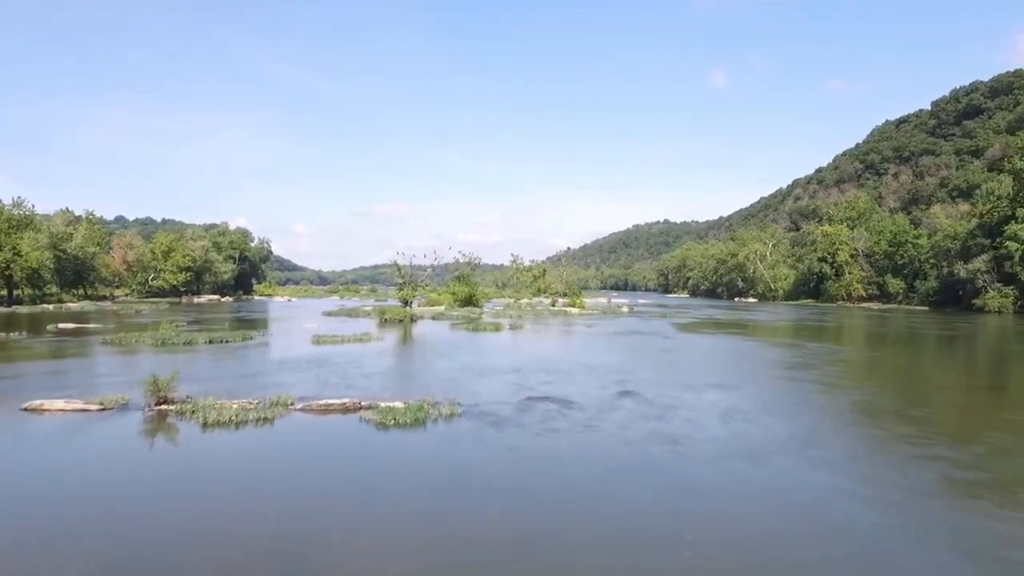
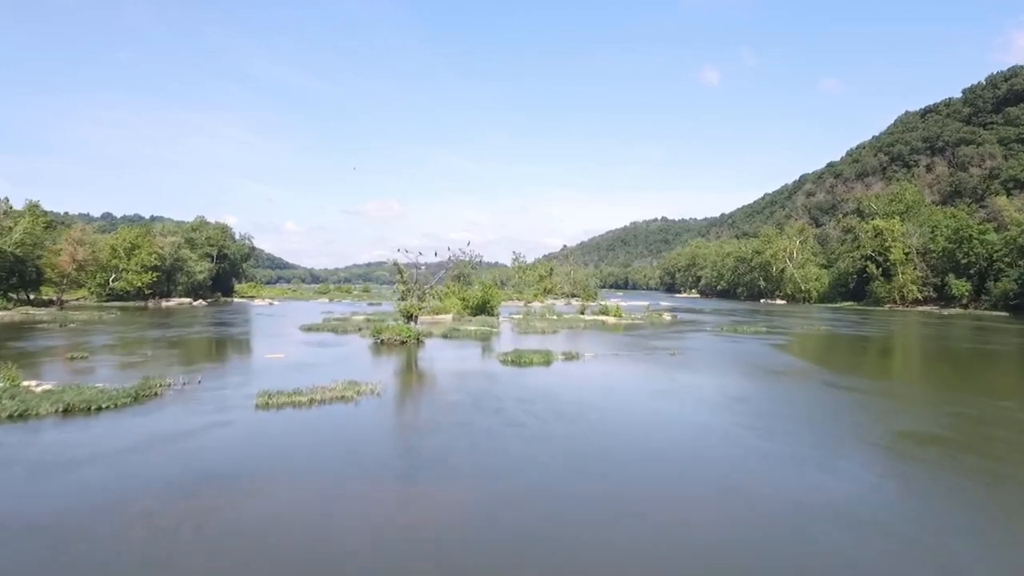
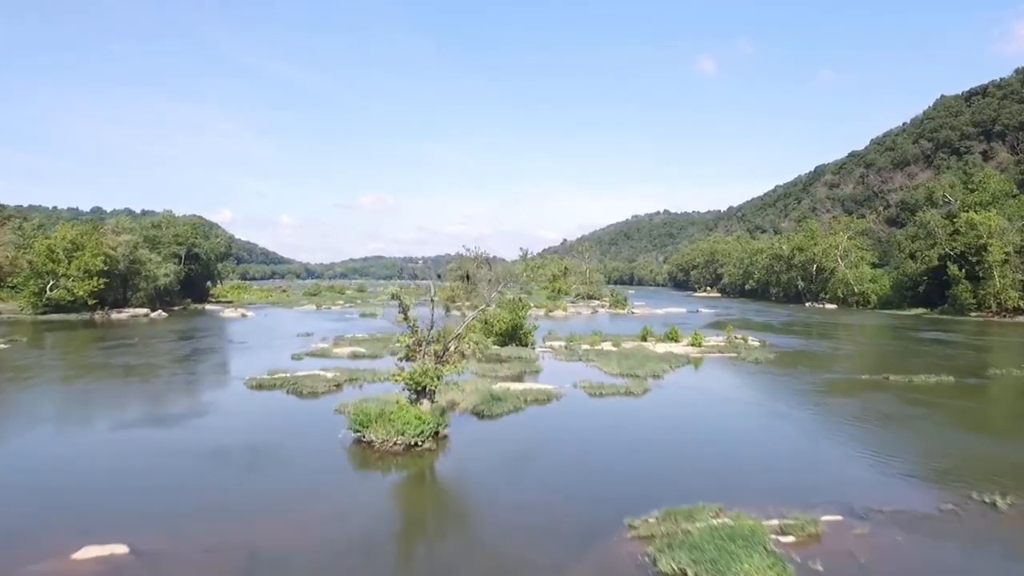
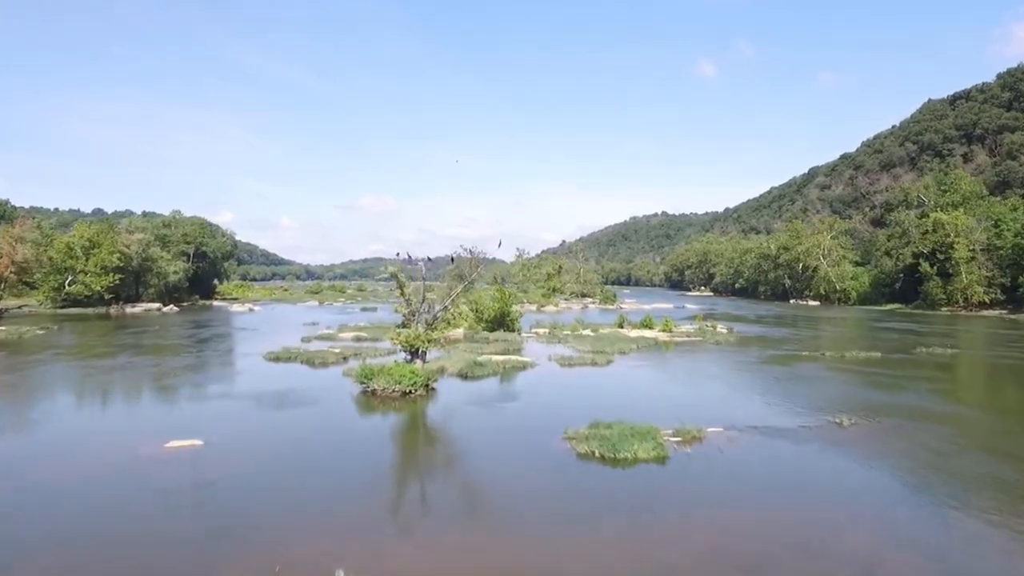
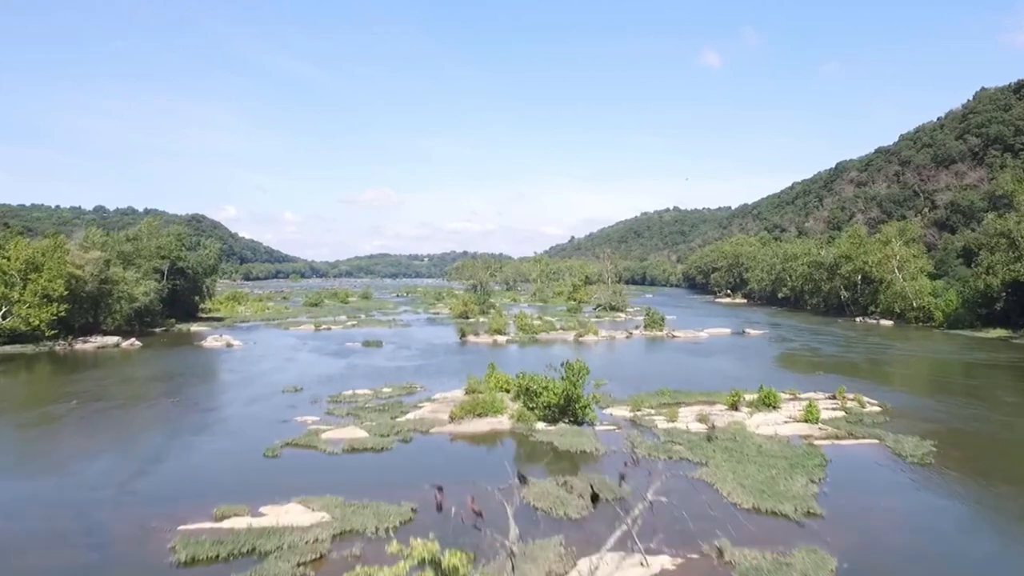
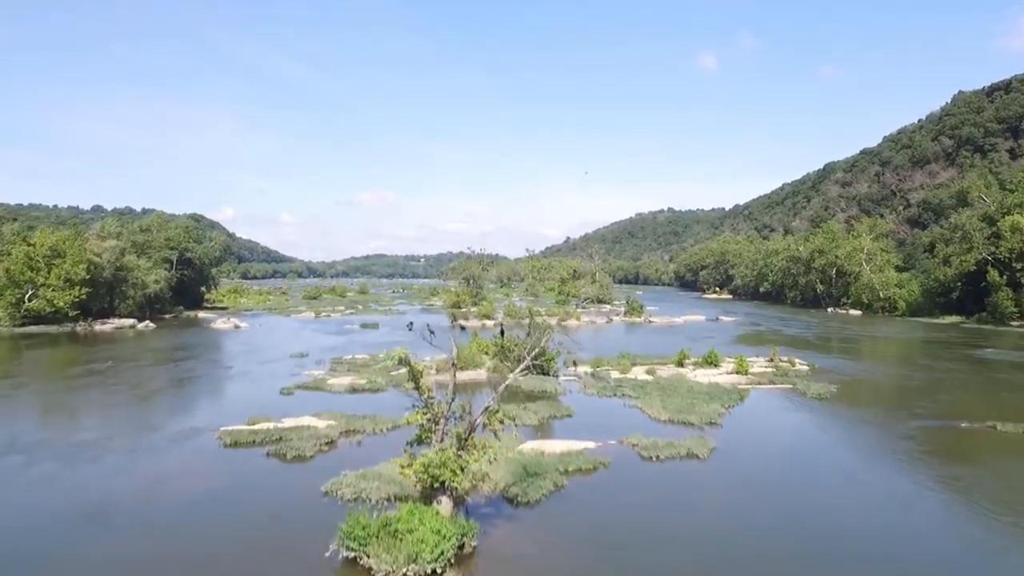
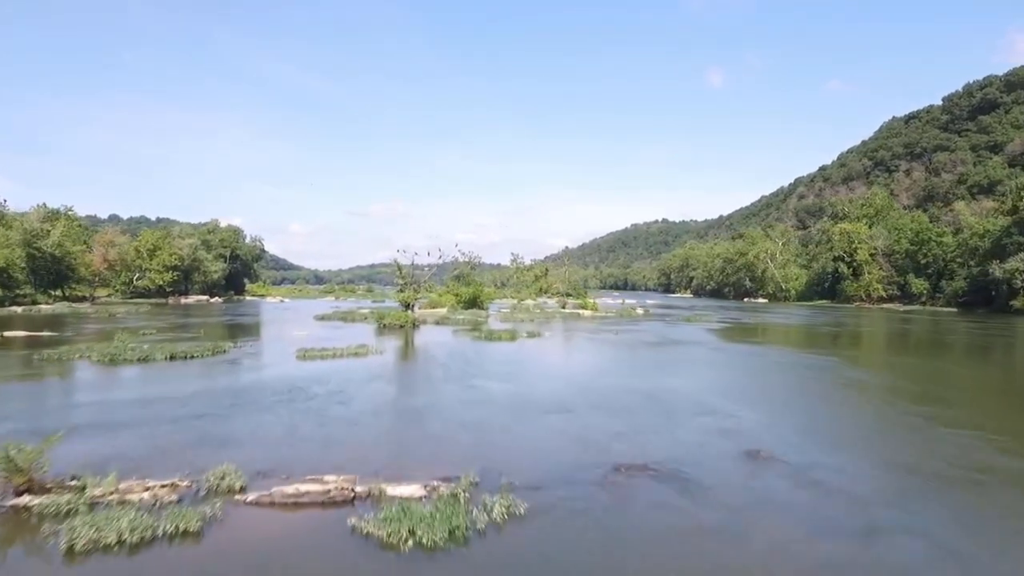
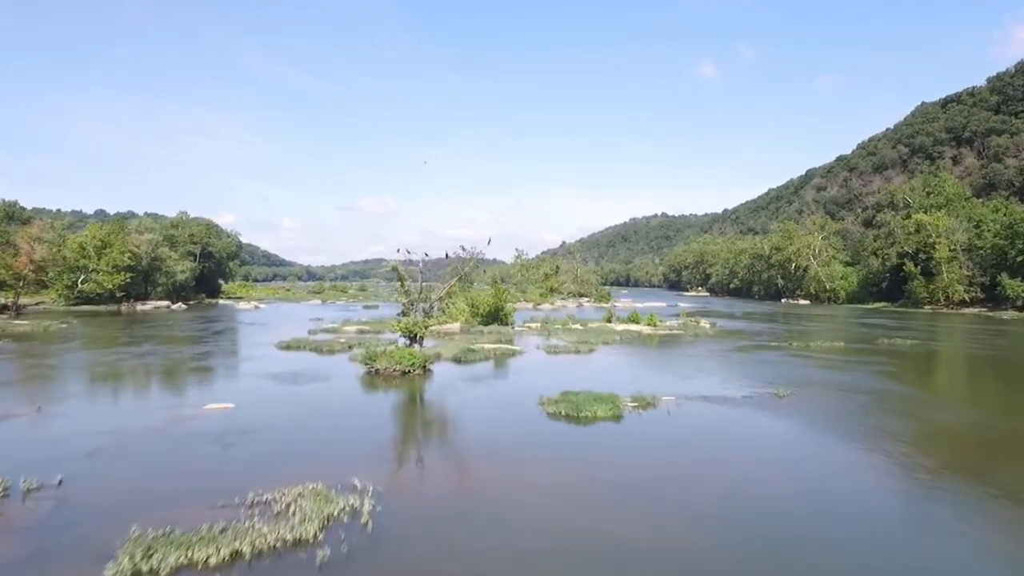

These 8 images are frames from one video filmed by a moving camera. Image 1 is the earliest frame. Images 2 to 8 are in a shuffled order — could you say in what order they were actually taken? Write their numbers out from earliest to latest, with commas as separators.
7, 2, 8, 4, 3, 6, 5
